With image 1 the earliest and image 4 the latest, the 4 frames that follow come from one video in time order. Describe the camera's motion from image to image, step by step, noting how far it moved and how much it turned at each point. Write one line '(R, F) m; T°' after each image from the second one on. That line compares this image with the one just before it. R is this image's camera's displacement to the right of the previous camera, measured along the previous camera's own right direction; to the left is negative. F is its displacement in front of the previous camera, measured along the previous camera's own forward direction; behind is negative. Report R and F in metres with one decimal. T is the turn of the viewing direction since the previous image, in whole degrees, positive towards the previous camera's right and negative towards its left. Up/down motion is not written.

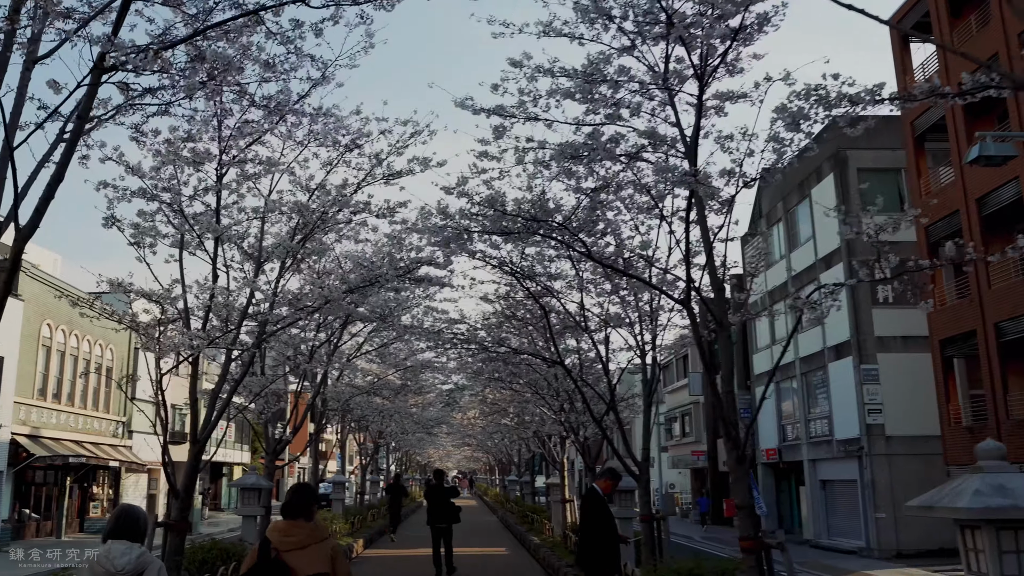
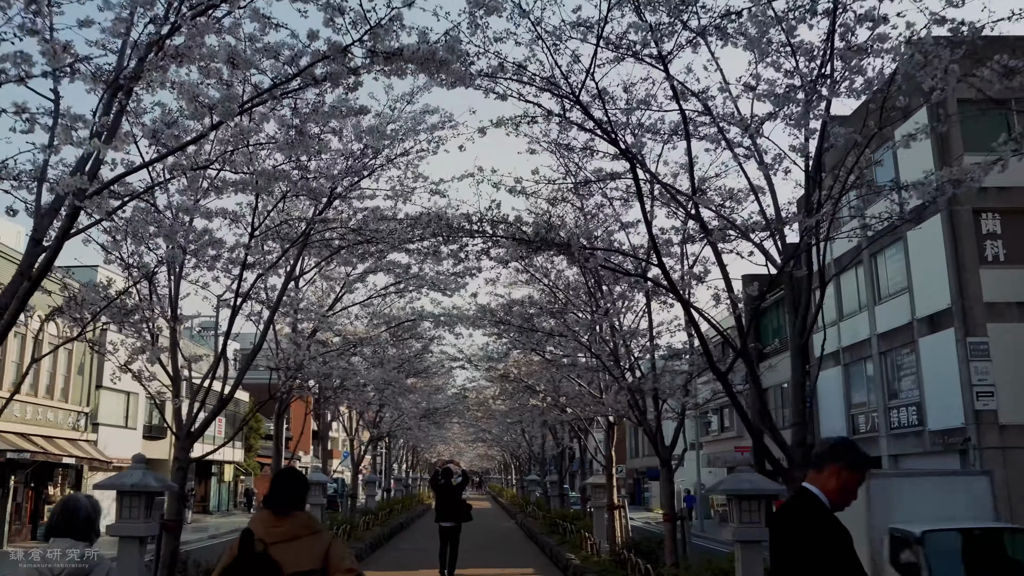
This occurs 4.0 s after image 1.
(-0.2, +4.4) m; -1°
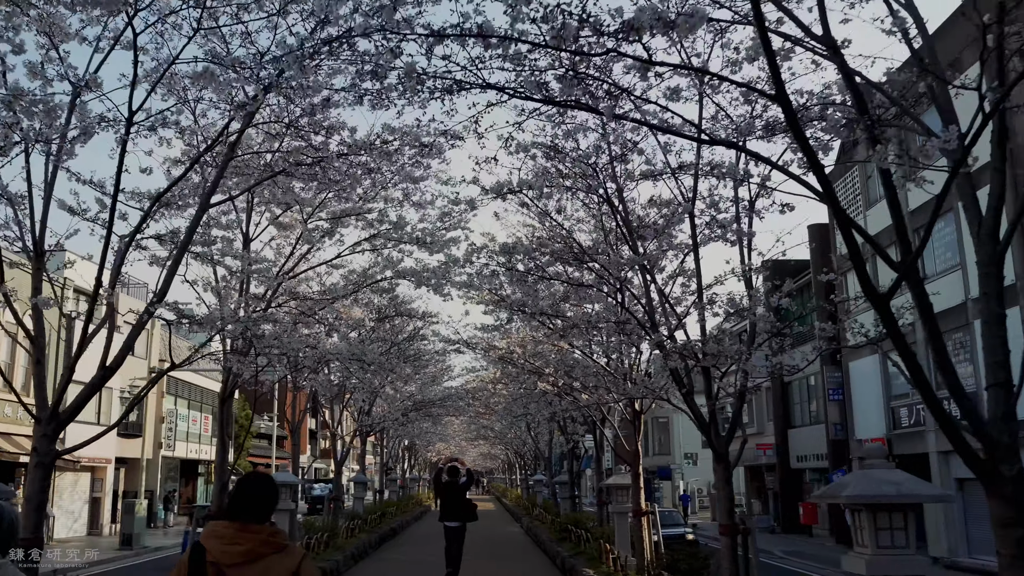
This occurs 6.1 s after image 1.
(0.0, +2.4) m; 0°
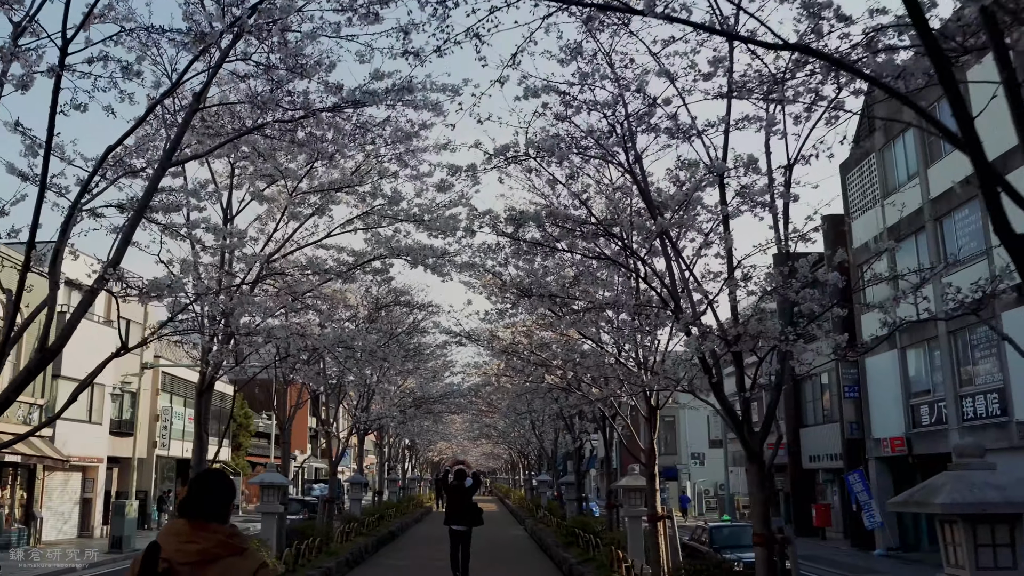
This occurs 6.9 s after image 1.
(0.0, +0.9) m; 0°
